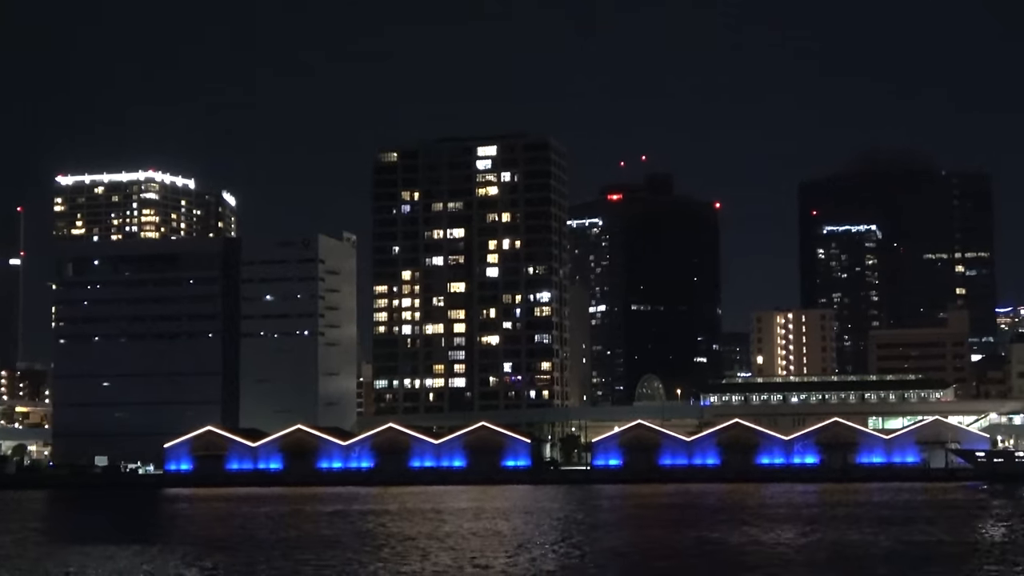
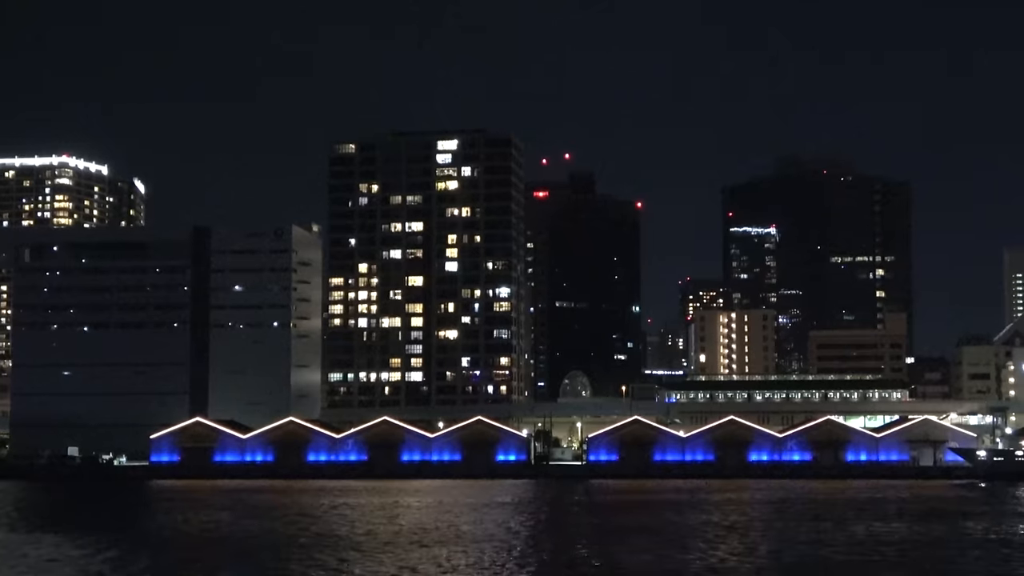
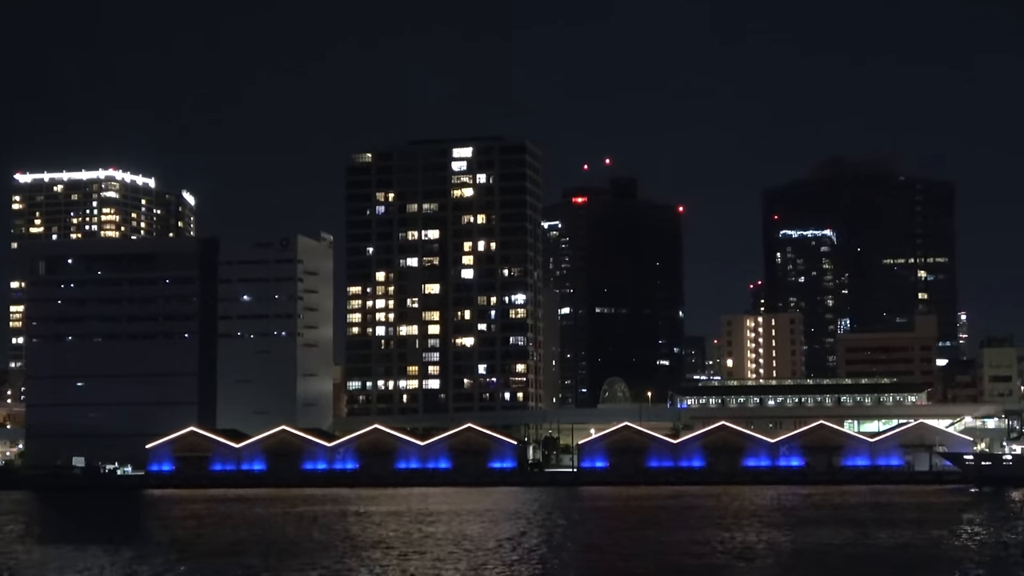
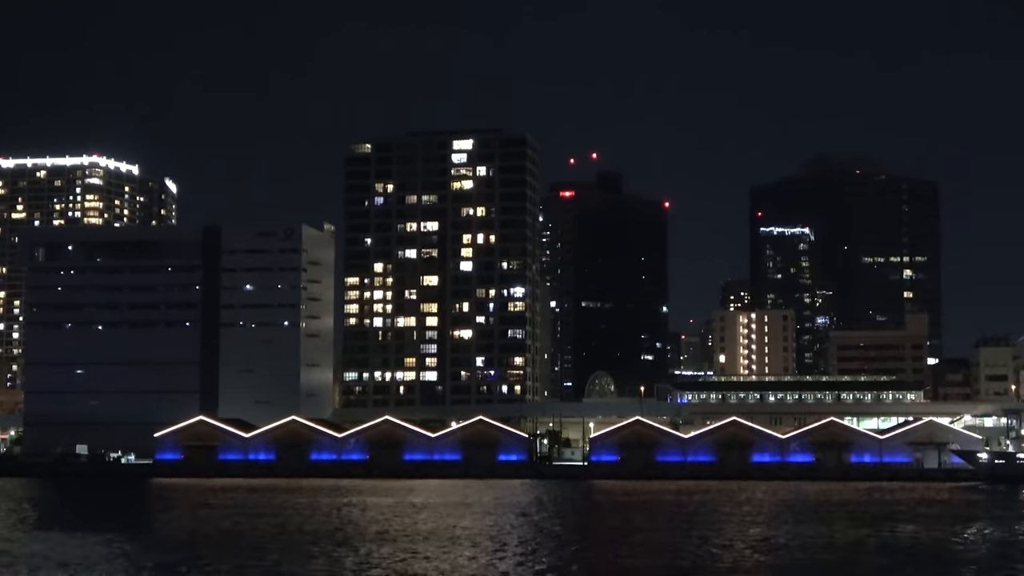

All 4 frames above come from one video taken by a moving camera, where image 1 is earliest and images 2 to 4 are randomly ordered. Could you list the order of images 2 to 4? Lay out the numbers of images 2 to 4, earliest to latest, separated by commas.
3, 4, 2
